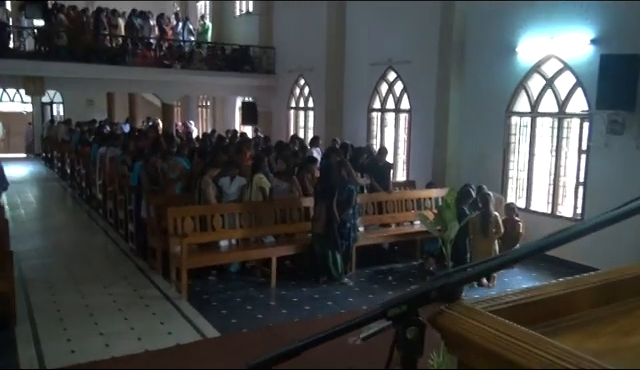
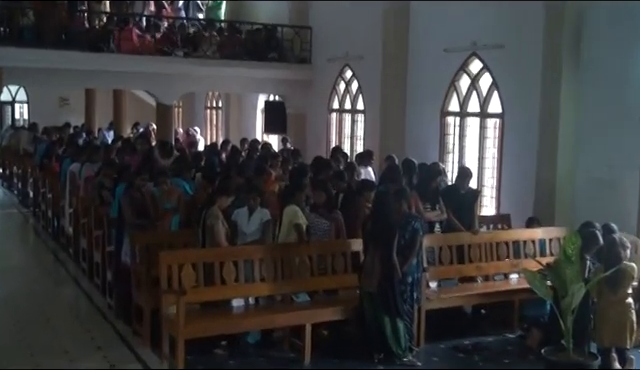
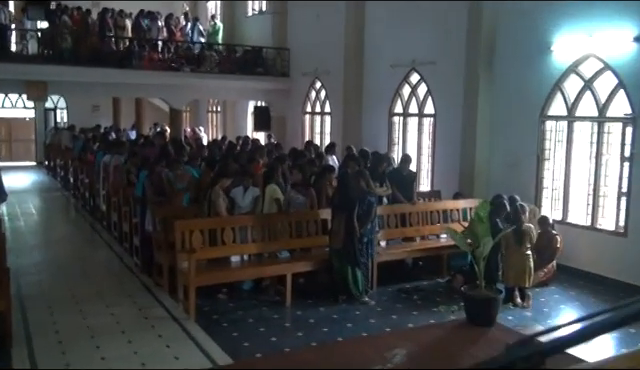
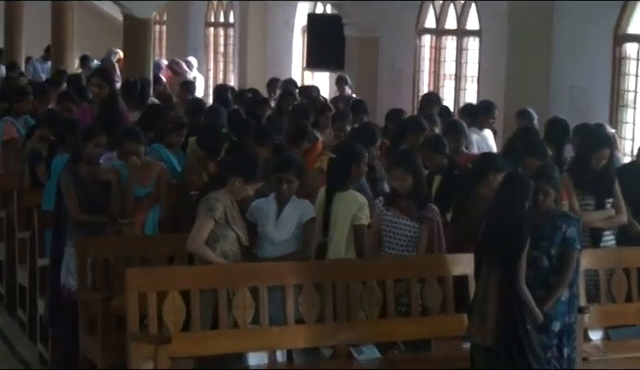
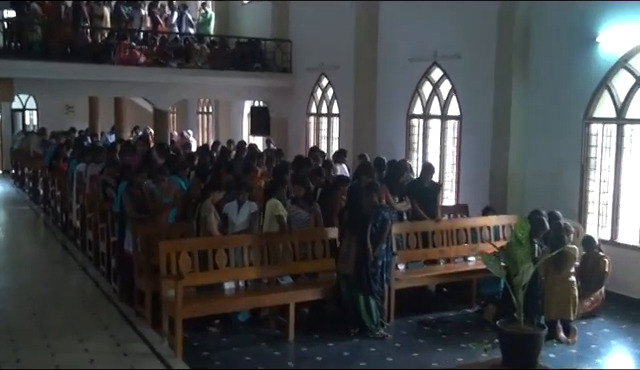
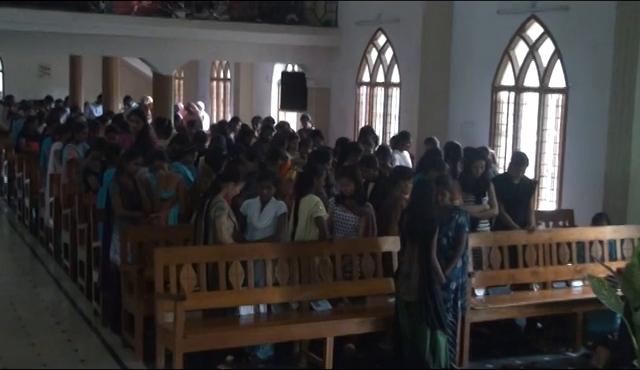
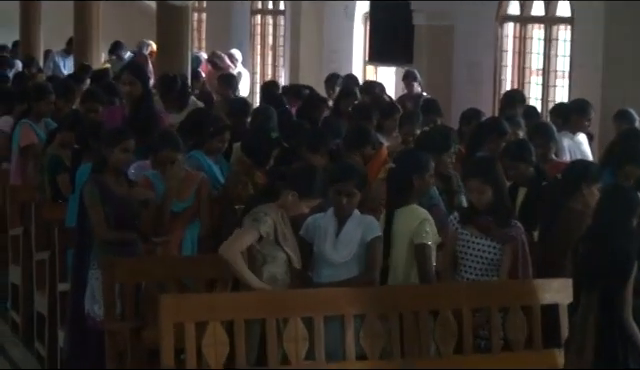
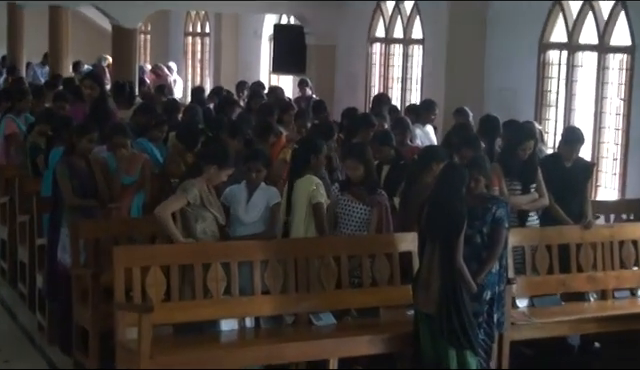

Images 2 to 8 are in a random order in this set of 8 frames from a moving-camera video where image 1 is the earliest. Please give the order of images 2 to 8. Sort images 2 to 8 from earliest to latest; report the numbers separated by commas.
3, 5, 2, 6, 8, 4, 7
